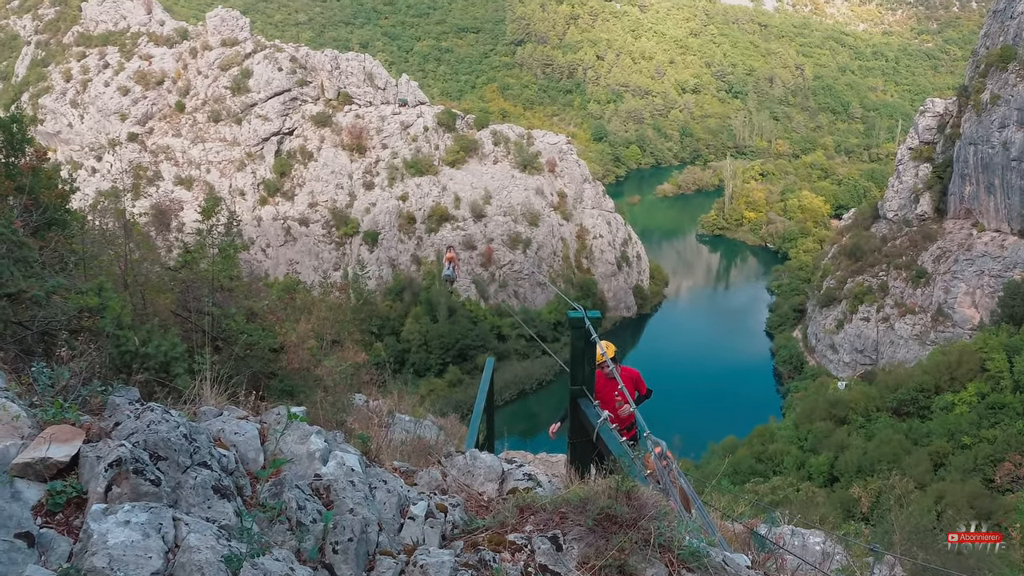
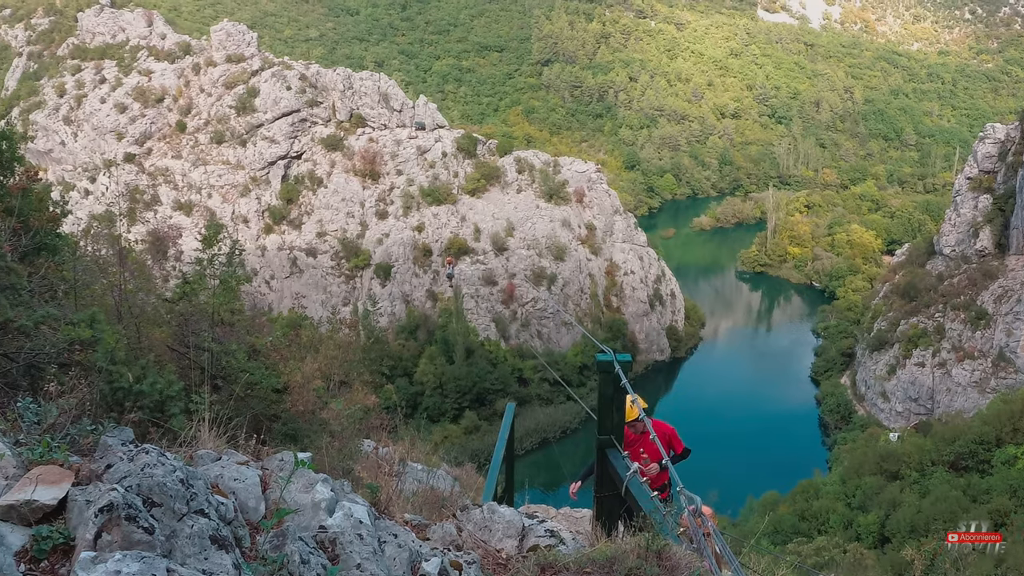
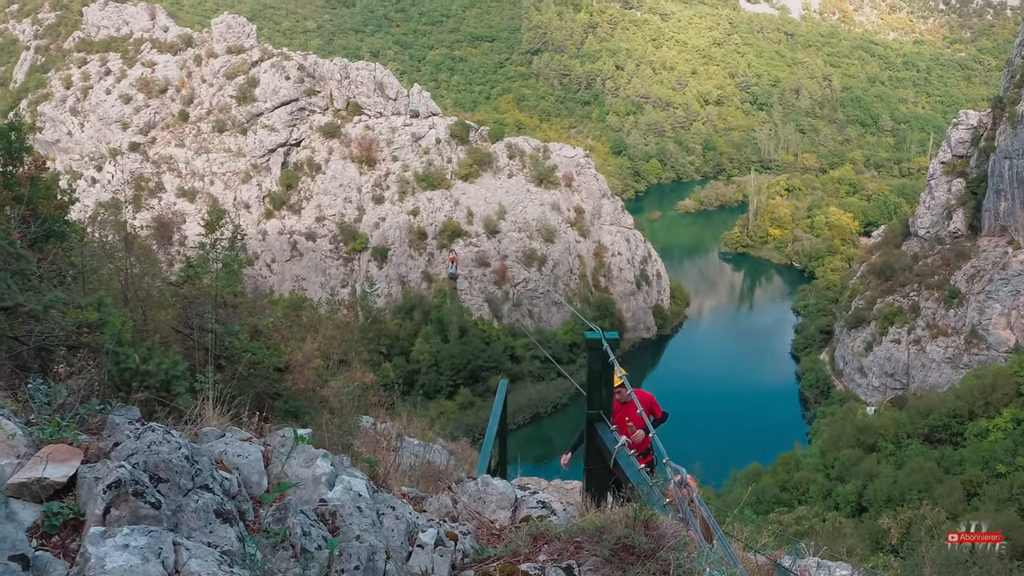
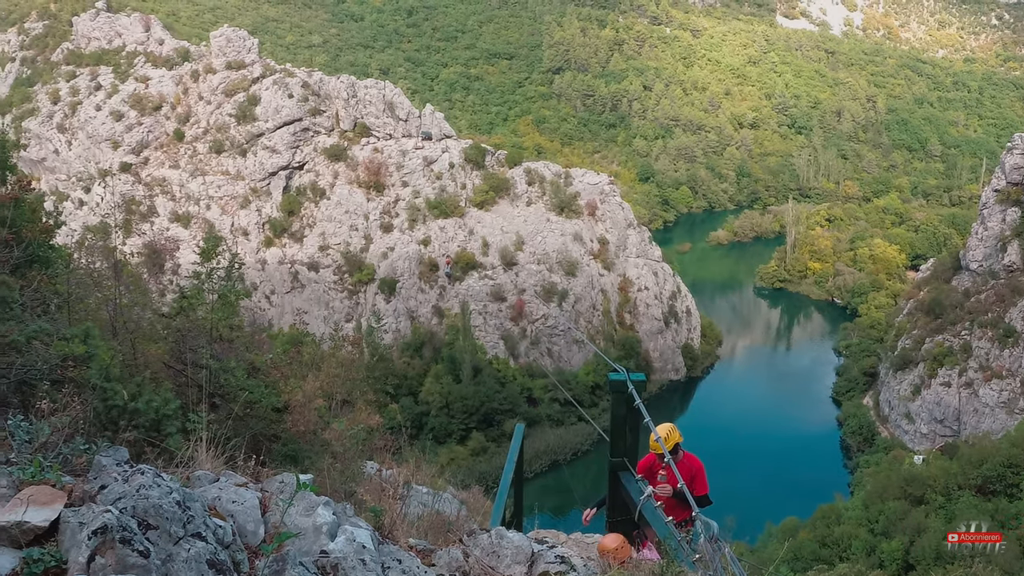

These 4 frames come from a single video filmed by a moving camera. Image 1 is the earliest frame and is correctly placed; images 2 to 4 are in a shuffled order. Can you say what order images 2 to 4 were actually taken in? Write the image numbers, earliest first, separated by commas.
3, 2, 4
